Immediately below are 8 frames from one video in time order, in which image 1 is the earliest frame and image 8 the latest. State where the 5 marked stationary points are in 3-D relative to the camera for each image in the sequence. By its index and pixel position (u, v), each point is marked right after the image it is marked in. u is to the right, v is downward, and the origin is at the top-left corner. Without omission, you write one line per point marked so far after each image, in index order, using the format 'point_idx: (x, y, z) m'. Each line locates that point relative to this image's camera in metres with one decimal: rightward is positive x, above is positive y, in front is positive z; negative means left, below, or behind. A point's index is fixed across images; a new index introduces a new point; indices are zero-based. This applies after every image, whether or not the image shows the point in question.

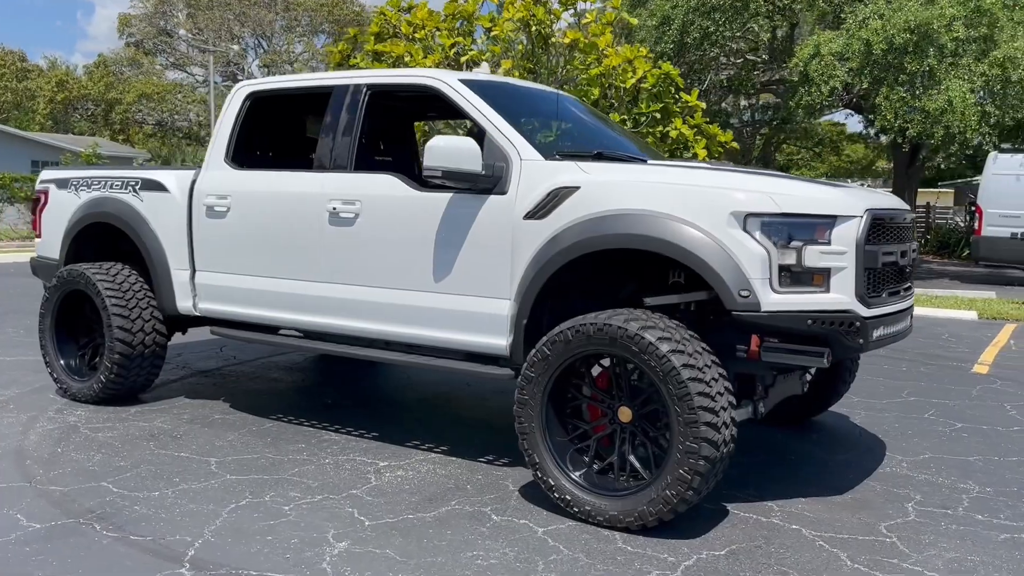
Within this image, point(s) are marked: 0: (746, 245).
0: (+0.9, +0.2, +3.4) m
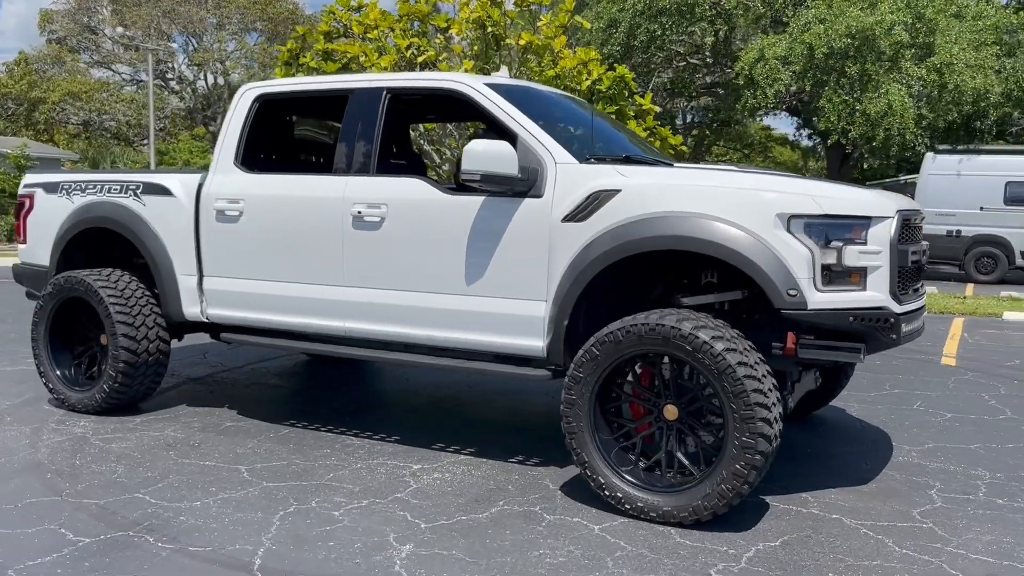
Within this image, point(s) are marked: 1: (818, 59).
0: (+1.1, +0.2, +3.5) m
1: (+5.2, +3.9, +15.6) m
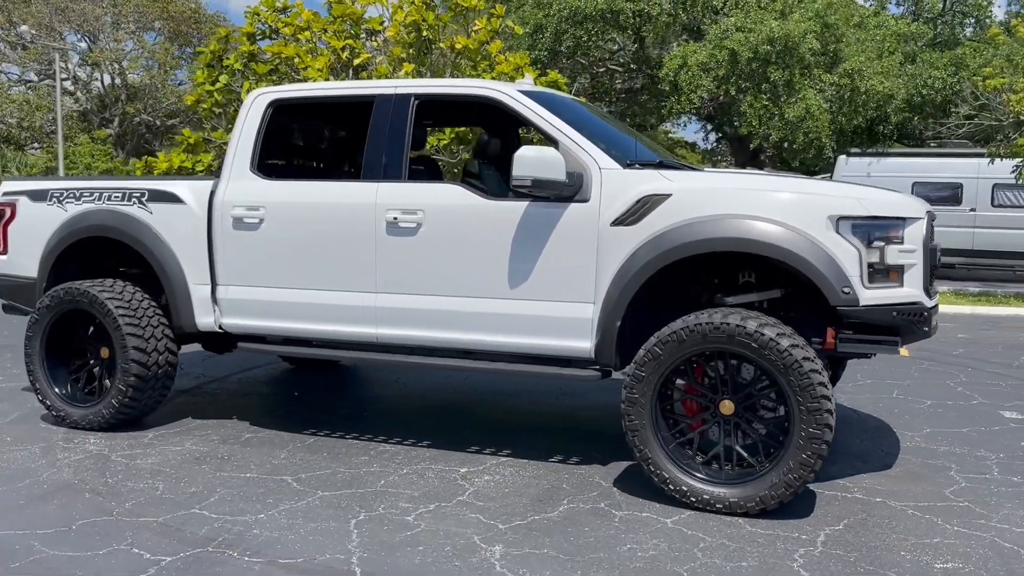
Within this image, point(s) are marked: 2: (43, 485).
0: (+1.3, +0.2, +3.7) m
1: (+4.0, +3.9, +16.2) m
2: (-2.1, -0.9, +4.0) m
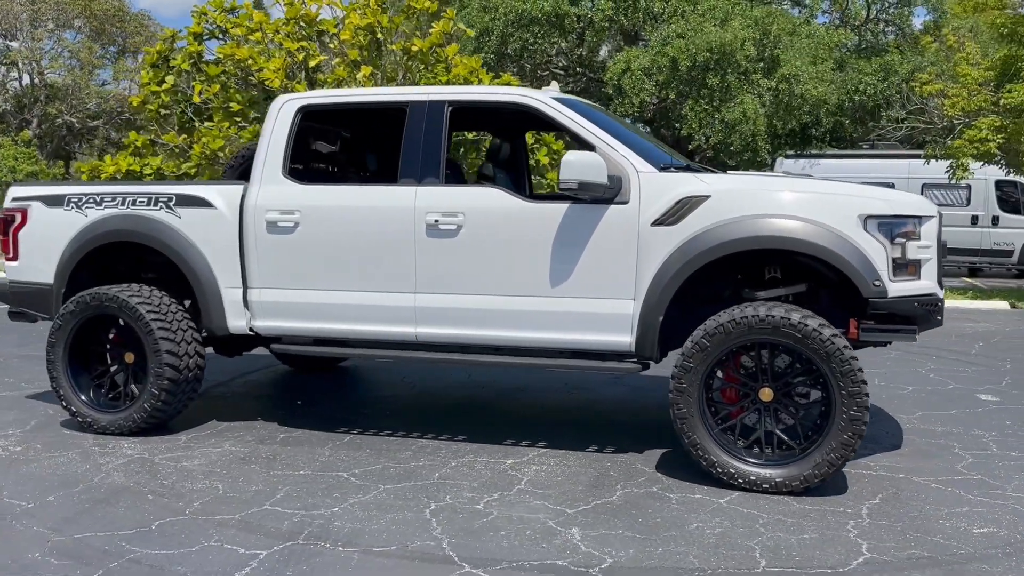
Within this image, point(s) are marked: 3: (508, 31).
0: (+1.6, +0.2, +4.0) m
1: (+3.1, +4.0, +16.7) m
2: (-1.8, -0.9, +4.0) m
3: (-0.1, +5.1, +18.1) m
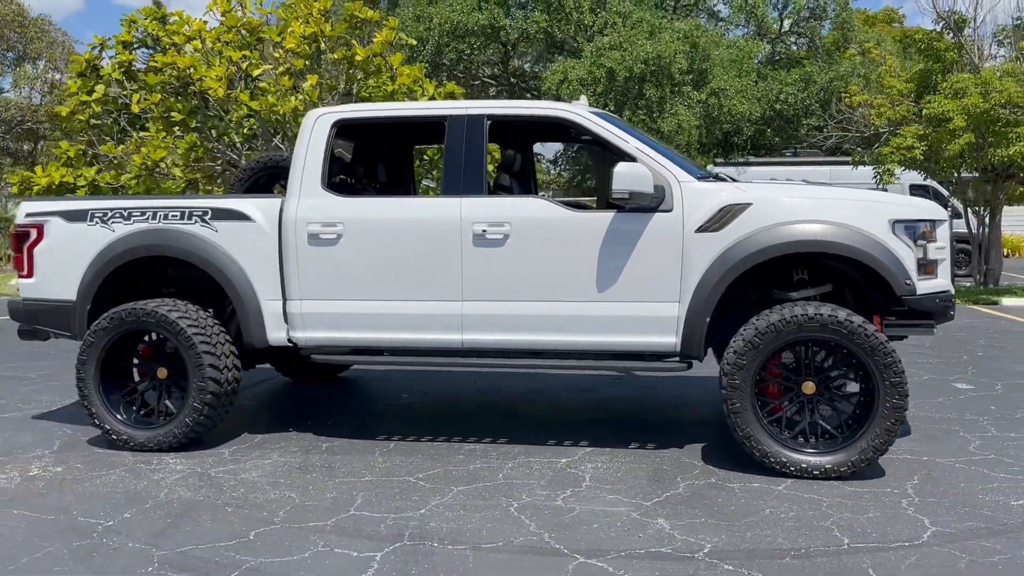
0: (+1.9, +0.2, +4.4) m
1: (+2.0, +3.9, +17.2) m
2: (-1.5, -0.9, +4.0) m
3: (-1.4, +5.0, +18.3) m
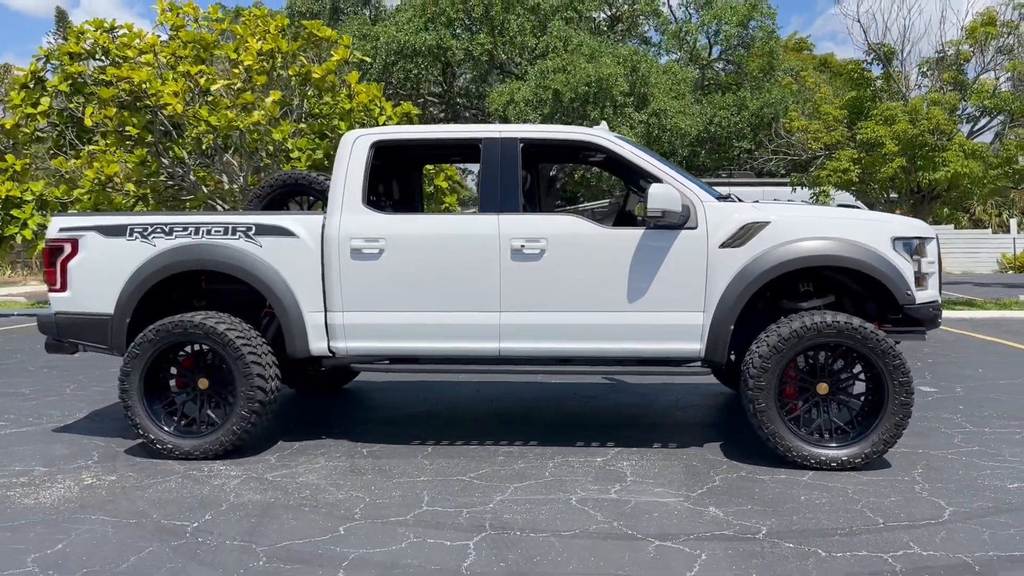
0: (+2.1, +0.2, +4.9) m
1: (+1.0, +3.6, +17.7) m
2: (-1.2, -1.0, +4.2) m
3: (-2.5, +4.6, +18.5) m
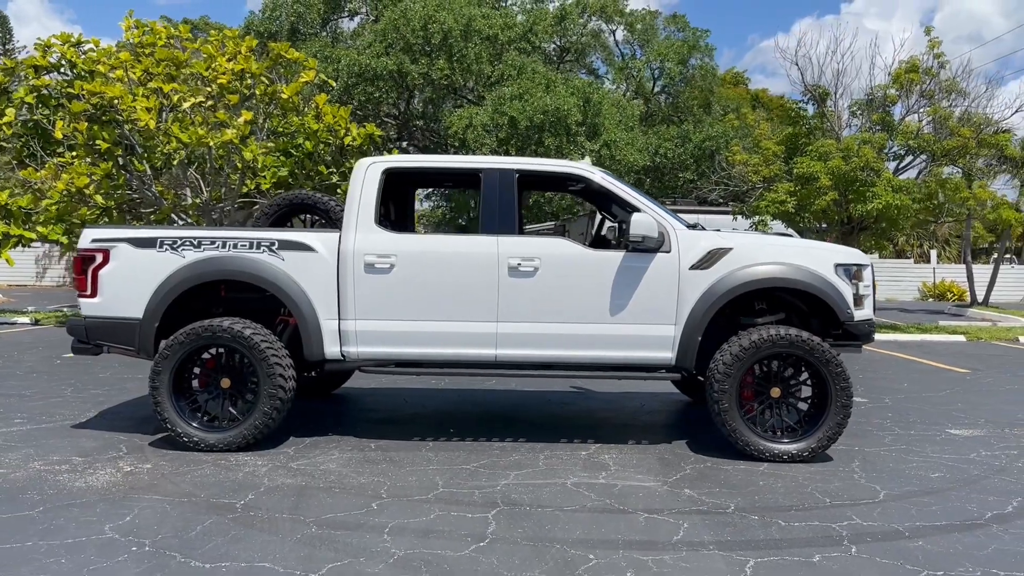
0: (+2.1, 0.0, +5.7) m
1: (+0.1, +3.2, +18.5) m
2: (-1.2, -1.0, +4.7) m
3: (-3.4, +4.3, +19.1) m
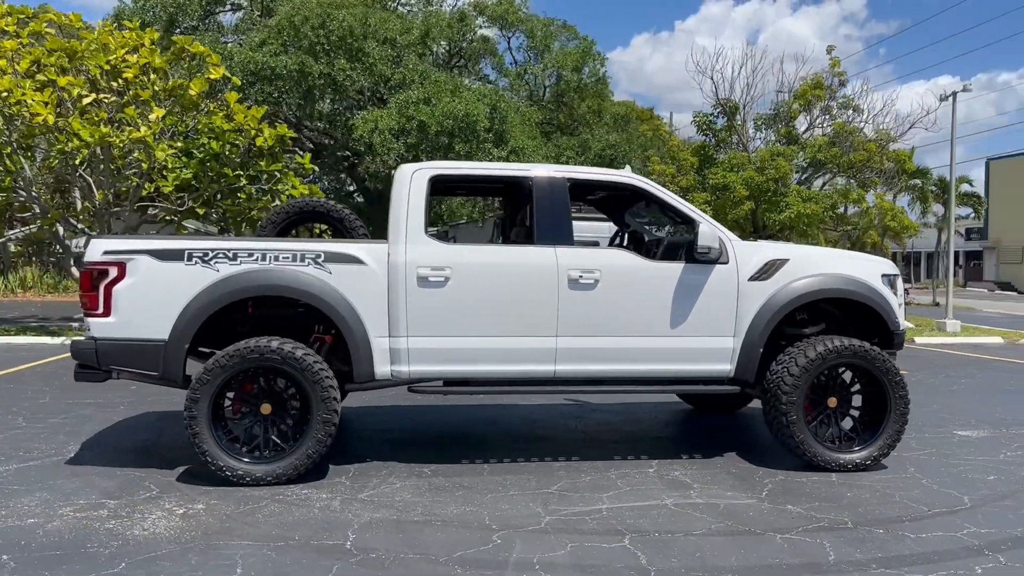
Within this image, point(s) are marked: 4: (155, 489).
0: (+2.4, 0.0, +5.8) m
1: (-1.7, +3.1, +18.1) m
2: (-0.7, -1.1, +4.3) m
3: (-5.2, +4.1, +18.1) m
4: (-2.0, -1.1, +4.9) m
